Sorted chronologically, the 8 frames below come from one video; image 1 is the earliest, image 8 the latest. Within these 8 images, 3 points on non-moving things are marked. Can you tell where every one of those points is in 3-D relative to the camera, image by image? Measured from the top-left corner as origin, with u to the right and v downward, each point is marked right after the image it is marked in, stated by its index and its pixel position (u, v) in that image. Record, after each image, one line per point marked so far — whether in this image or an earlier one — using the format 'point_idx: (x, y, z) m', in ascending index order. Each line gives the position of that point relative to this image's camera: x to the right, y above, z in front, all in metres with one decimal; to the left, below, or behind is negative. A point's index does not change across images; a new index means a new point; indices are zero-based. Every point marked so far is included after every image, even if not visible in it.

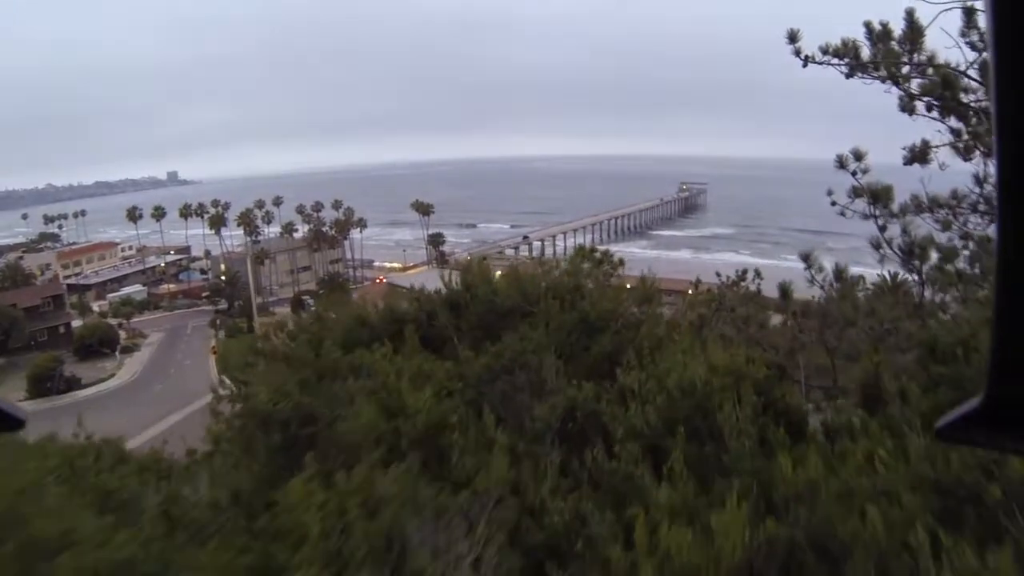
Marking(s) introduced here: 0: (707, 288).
0: (+4.0, -0.2, +14.6) m
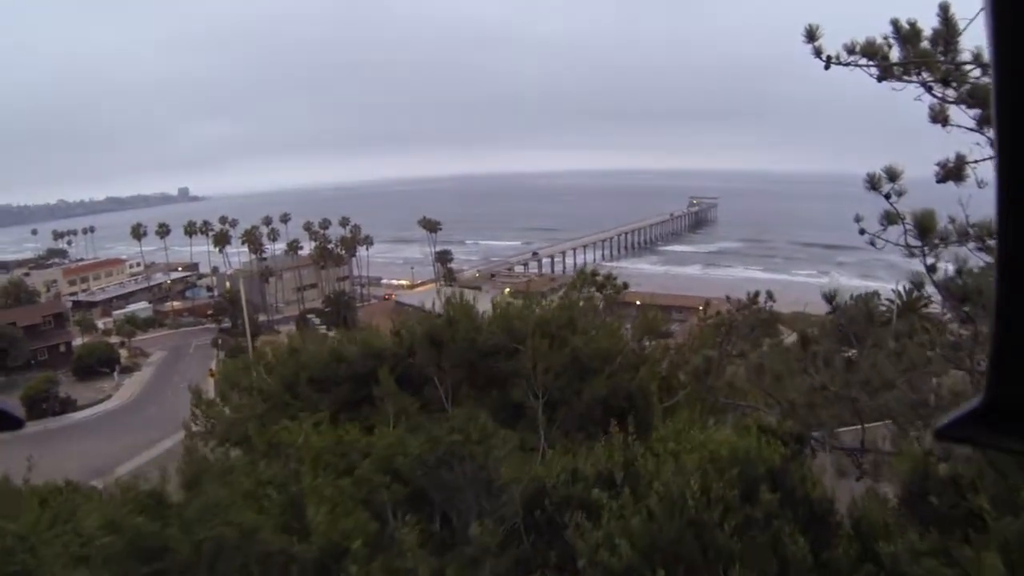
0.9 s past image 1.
0: (+4.0, -0.6, +13.9) m
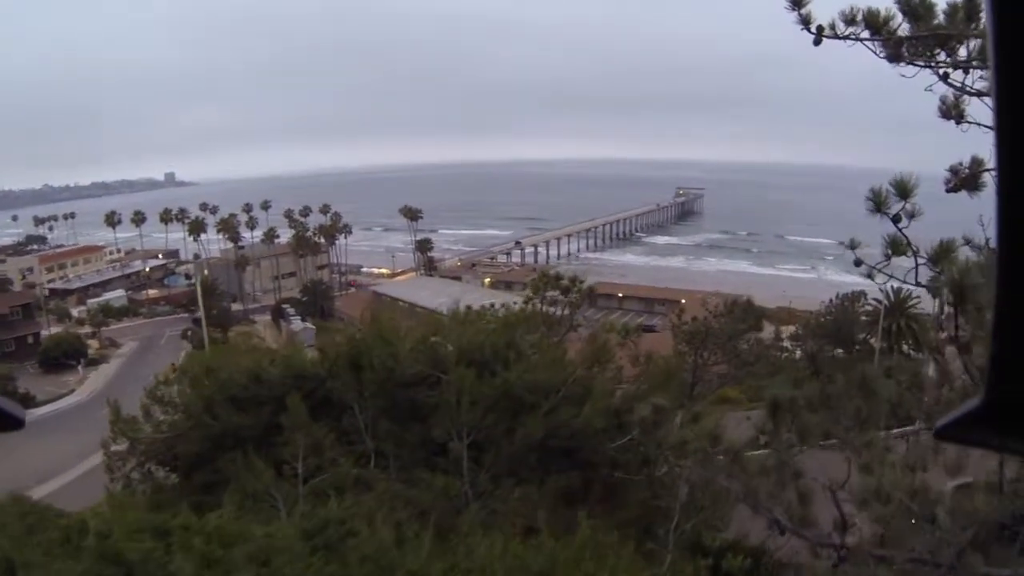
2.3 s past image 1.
0: (+3.3, -0.6, +13.1) m
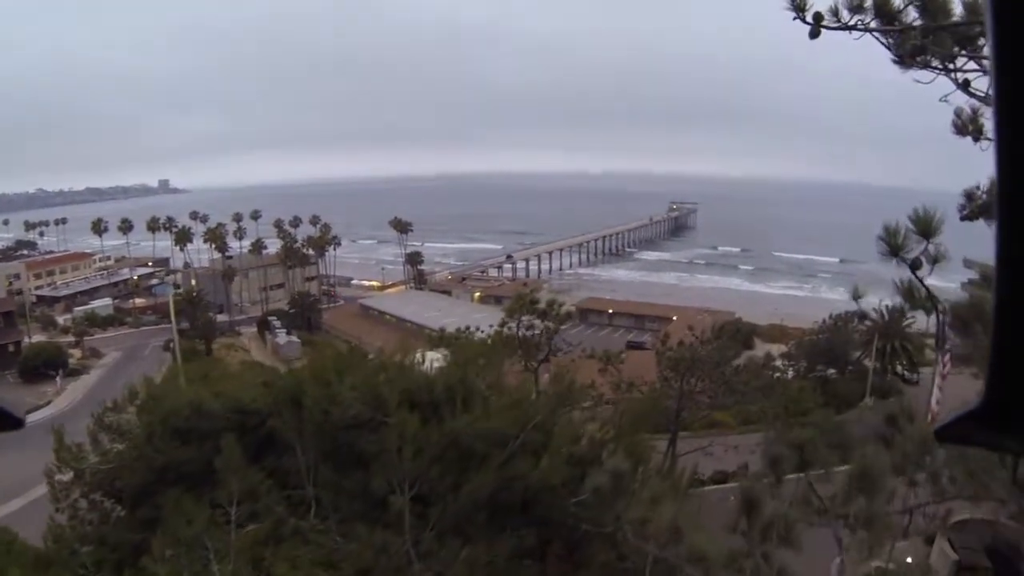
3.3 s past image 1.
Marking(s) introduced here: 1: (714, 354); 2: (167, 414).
0: (+3.0, -1.0, +12.6) m
1: (+3.4, -1.1, +12.4) m
2: (-3.2, -1.2, +6.9) m
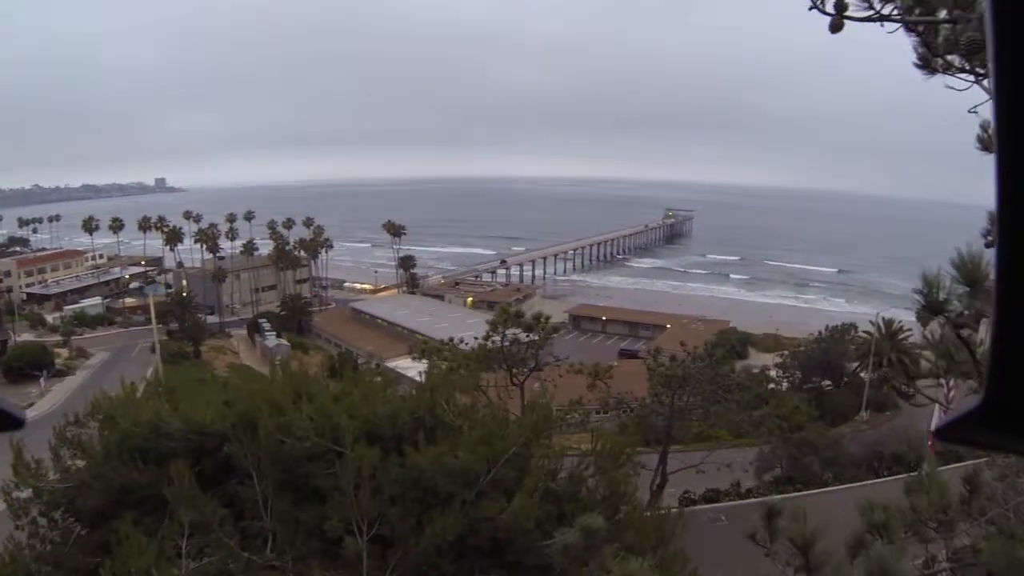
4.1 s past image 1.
0: (+2.8, -1.2, +12.2) m
1: (+3.2, -1.3, +12.1) m
2: (-3.4, -1.3, +6.6) m
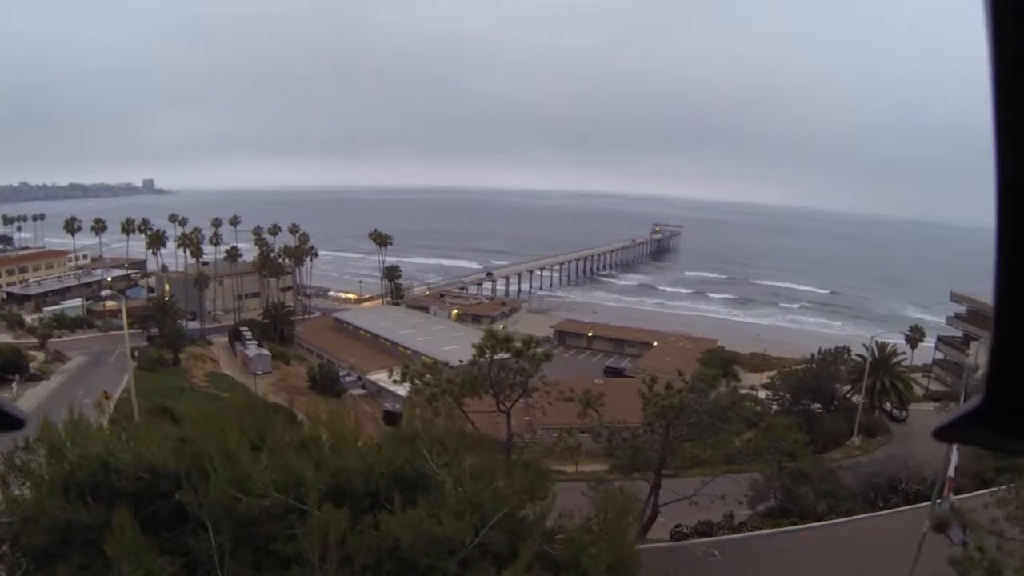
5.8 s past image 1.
0: (+2.6, -1.6, +11.8) m
1: (+3.0, -1.7, +11.6) m
2: (-3.5, -1.4, +6.0) m
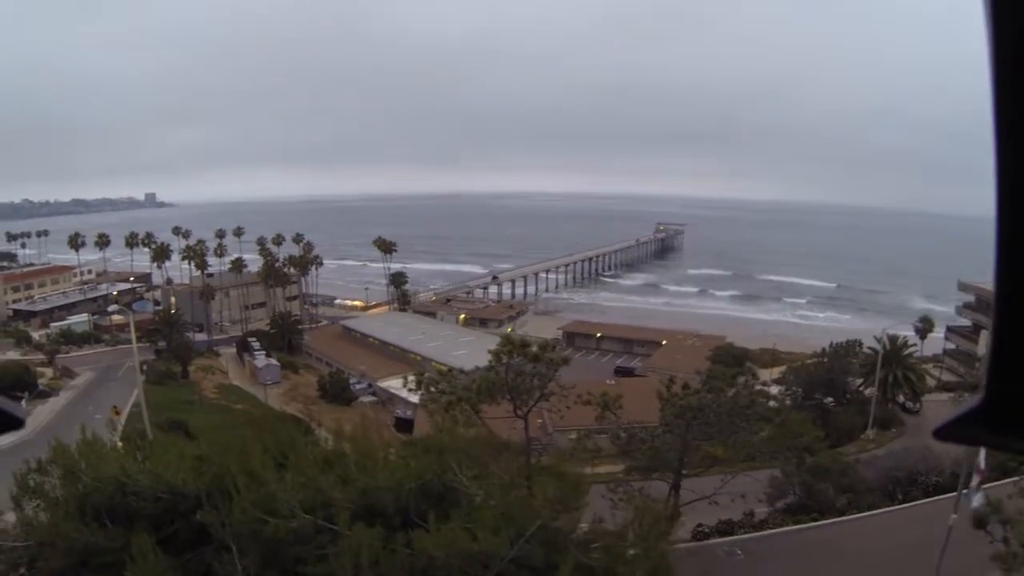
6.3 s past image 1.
0: (+2.8, -1.5, +11.6) m
1: (+3.2, -1.7, +11.4) m
2: (-3.3, -1.6, +5.9) m
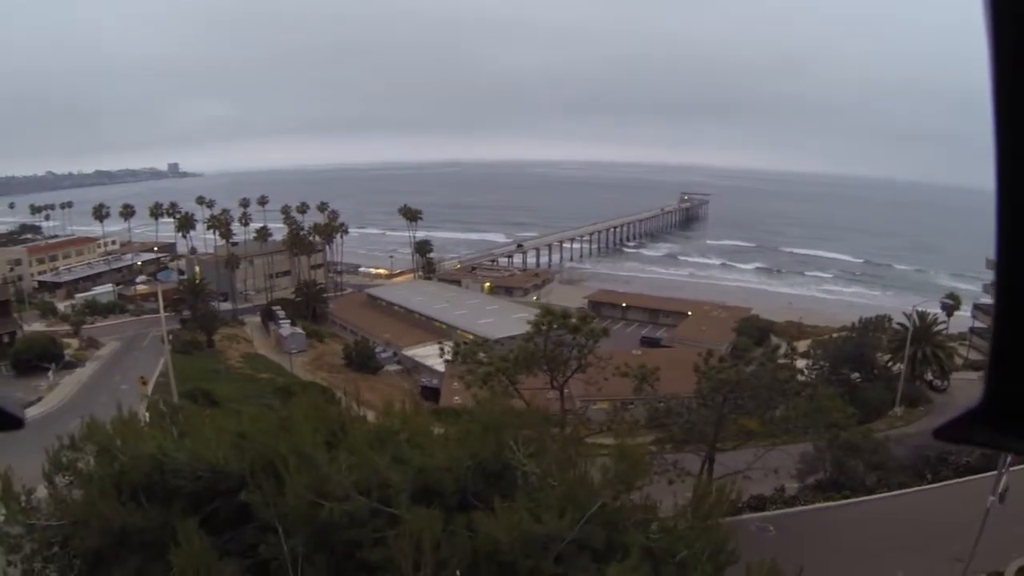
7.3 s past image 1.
0: (+3.3, -1.1, +11.3) m
1: (+3.7, -1.2, +11.1) m
2: (-2.9, -1.3, +5.7) m
